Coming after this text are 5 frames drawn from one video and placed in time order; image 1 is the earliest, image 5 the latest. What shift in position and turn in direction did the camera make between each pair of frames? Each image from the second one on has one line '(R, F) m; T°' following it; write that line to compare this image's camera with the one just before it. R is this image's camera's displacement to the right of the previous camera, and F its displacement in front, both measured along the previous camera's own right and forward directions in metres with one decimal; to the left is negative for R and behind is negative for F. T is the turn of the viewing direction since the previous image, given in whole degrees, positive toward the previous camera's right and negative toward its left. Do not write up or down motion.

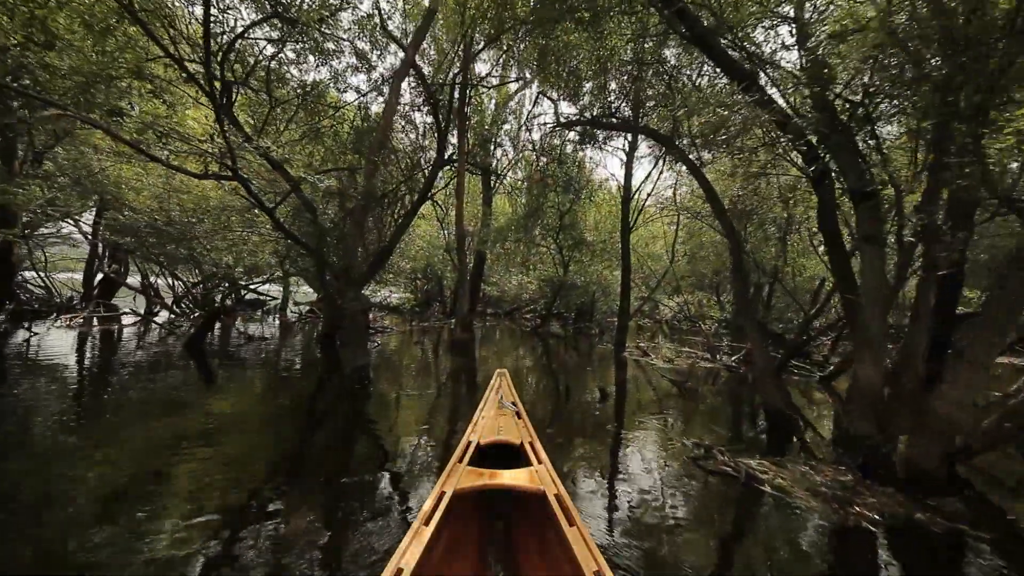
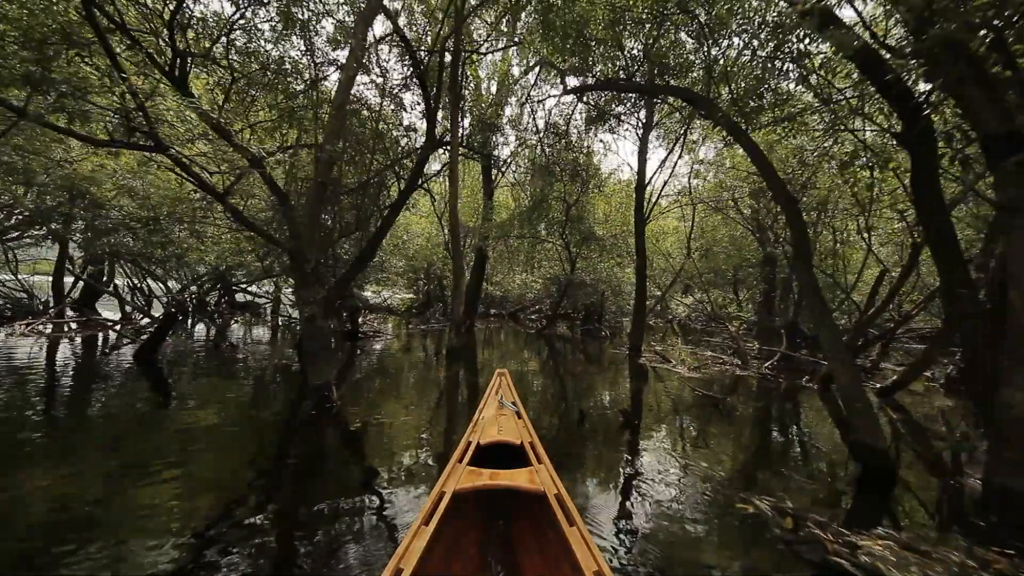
(+0.1, +1.4) m; -1°
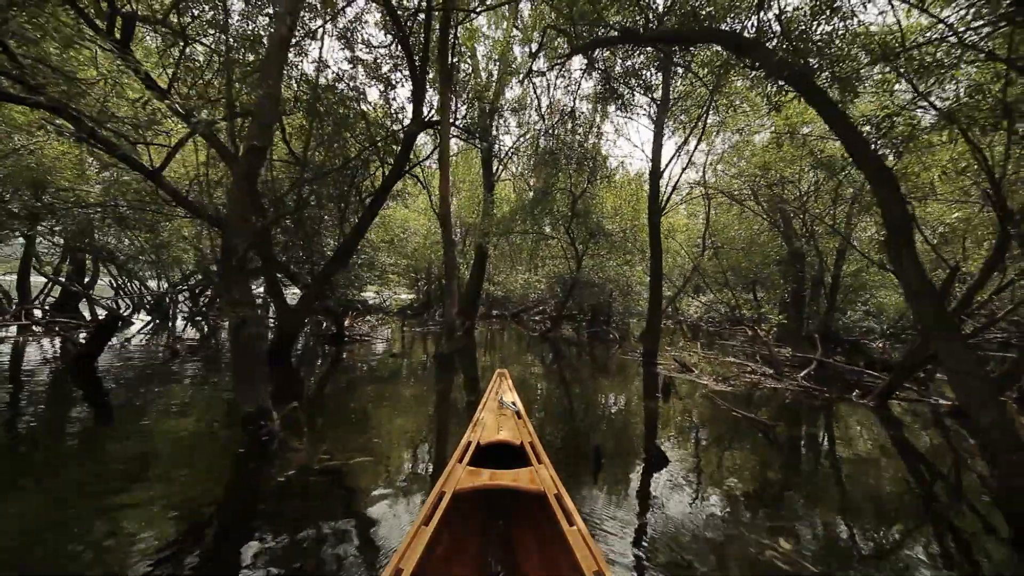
(+0.1, +1.3) m; 0°
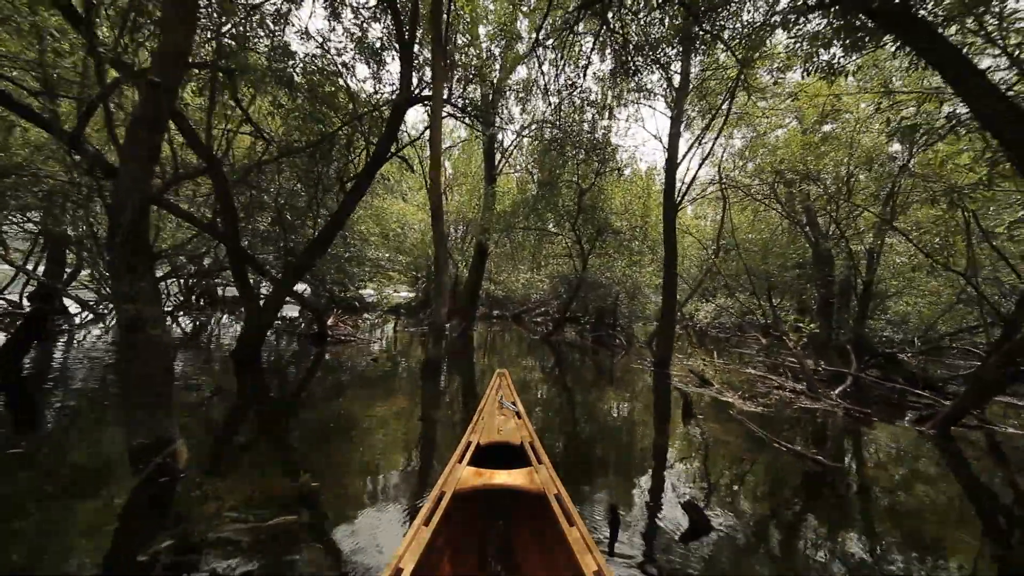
(+0.1, +1.1) m; 0°
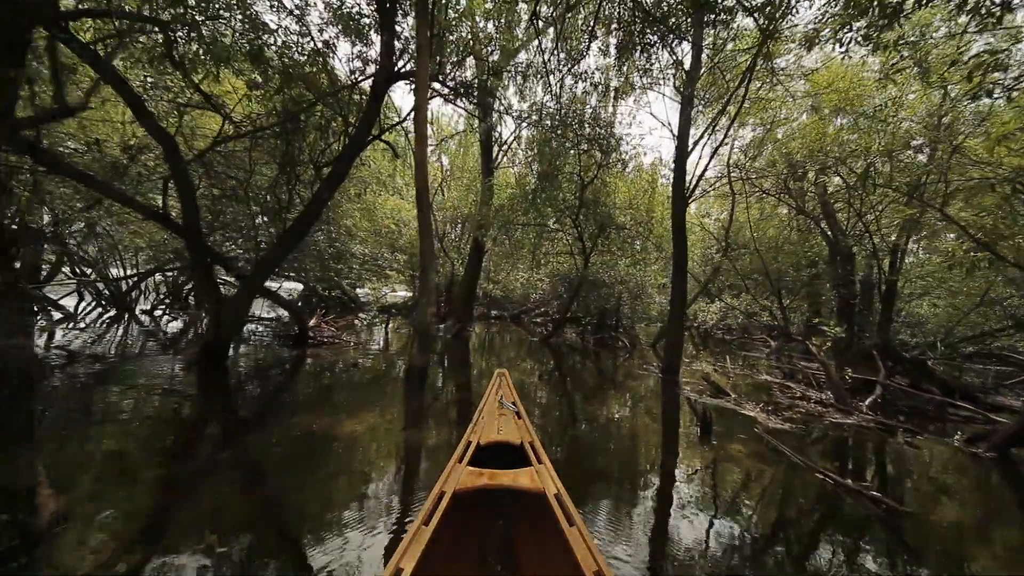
(+0.1, +0.8) m; 0°
